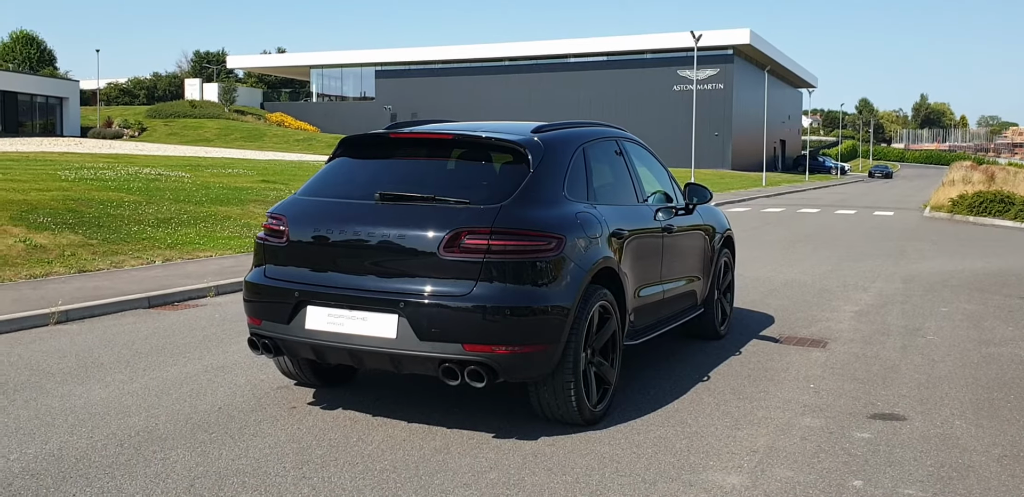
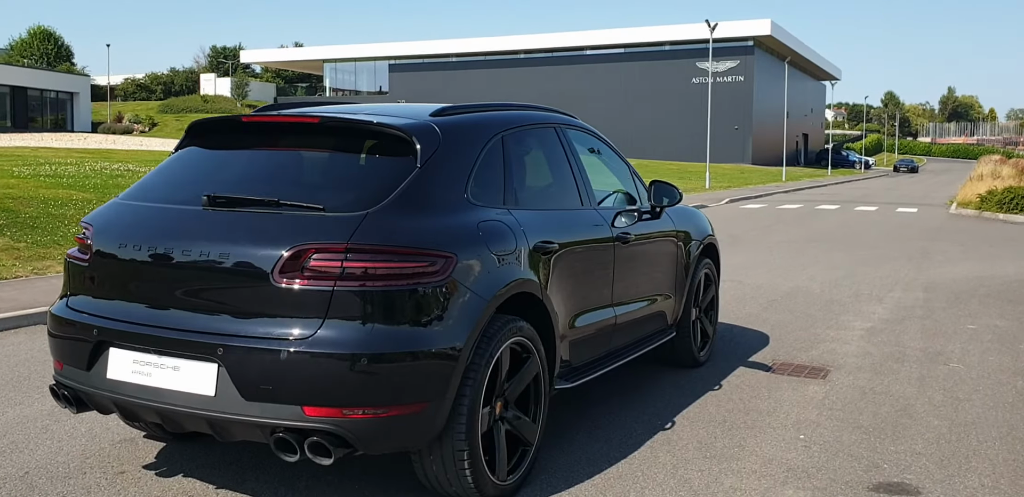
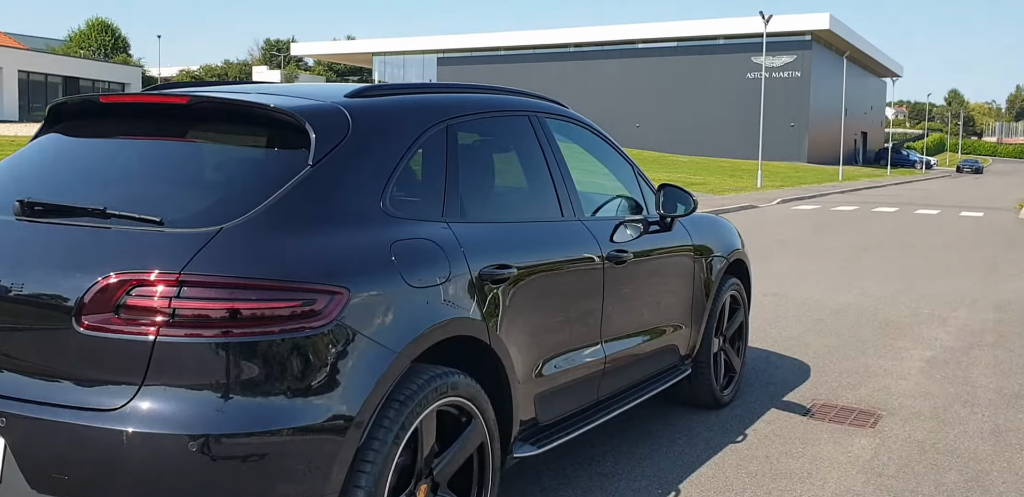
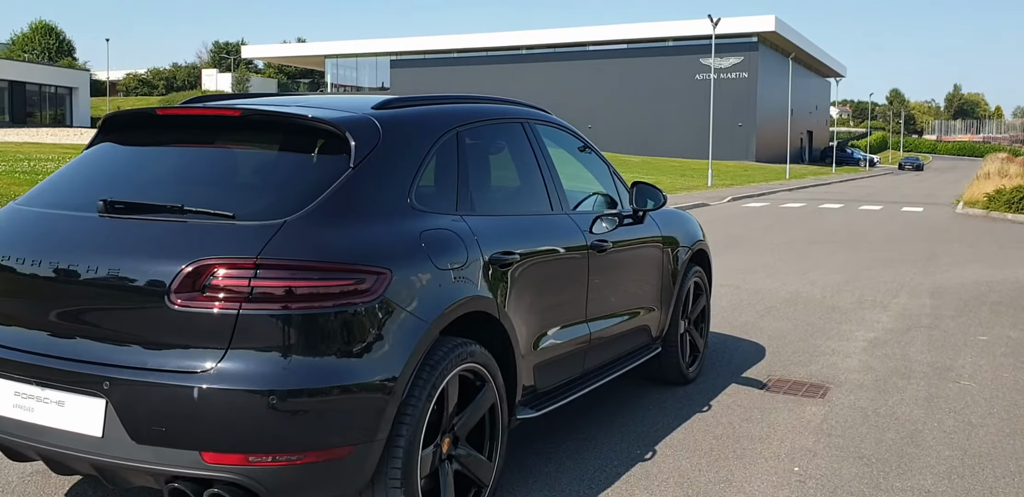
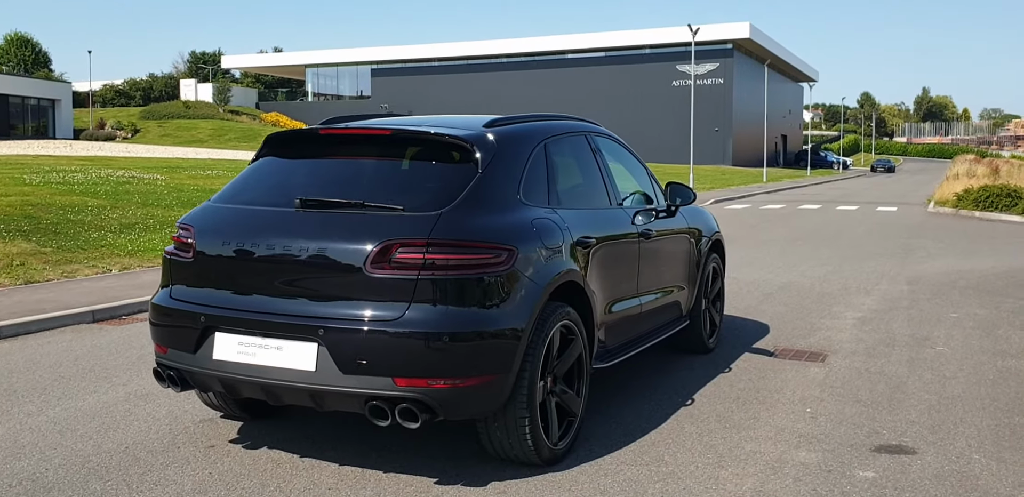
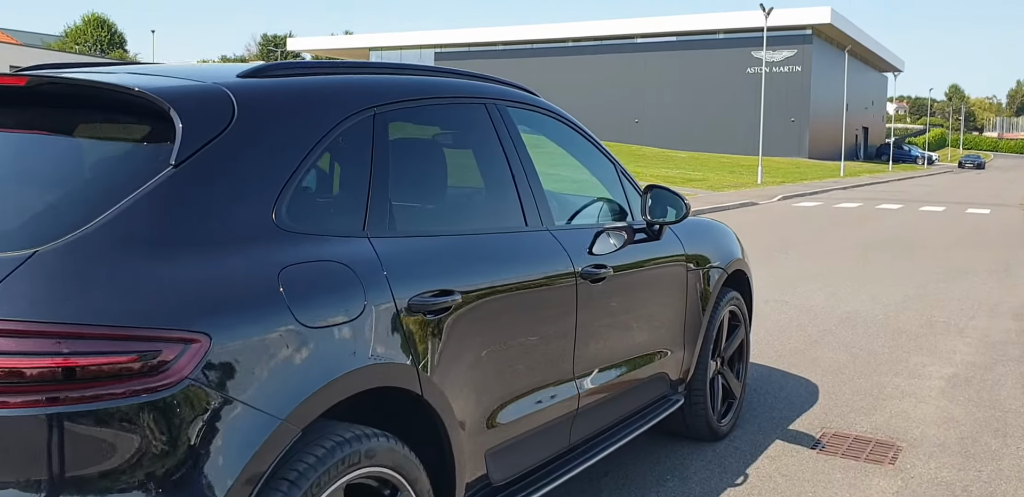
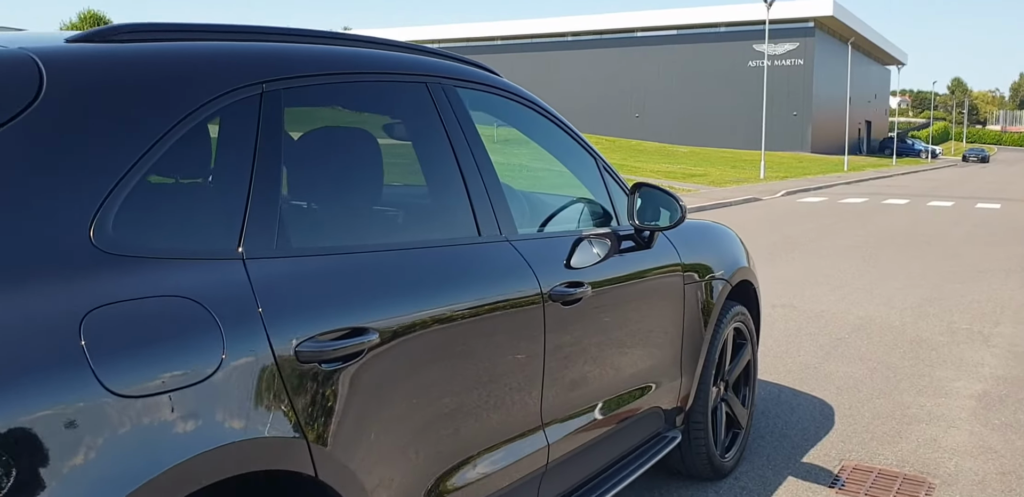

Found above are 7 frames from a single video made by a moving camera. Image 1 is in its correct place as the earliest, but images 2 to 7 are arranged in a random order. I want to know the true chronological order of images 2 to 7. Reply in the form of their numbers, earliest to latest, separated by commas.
5, 2, 4, 3, 6, 7
